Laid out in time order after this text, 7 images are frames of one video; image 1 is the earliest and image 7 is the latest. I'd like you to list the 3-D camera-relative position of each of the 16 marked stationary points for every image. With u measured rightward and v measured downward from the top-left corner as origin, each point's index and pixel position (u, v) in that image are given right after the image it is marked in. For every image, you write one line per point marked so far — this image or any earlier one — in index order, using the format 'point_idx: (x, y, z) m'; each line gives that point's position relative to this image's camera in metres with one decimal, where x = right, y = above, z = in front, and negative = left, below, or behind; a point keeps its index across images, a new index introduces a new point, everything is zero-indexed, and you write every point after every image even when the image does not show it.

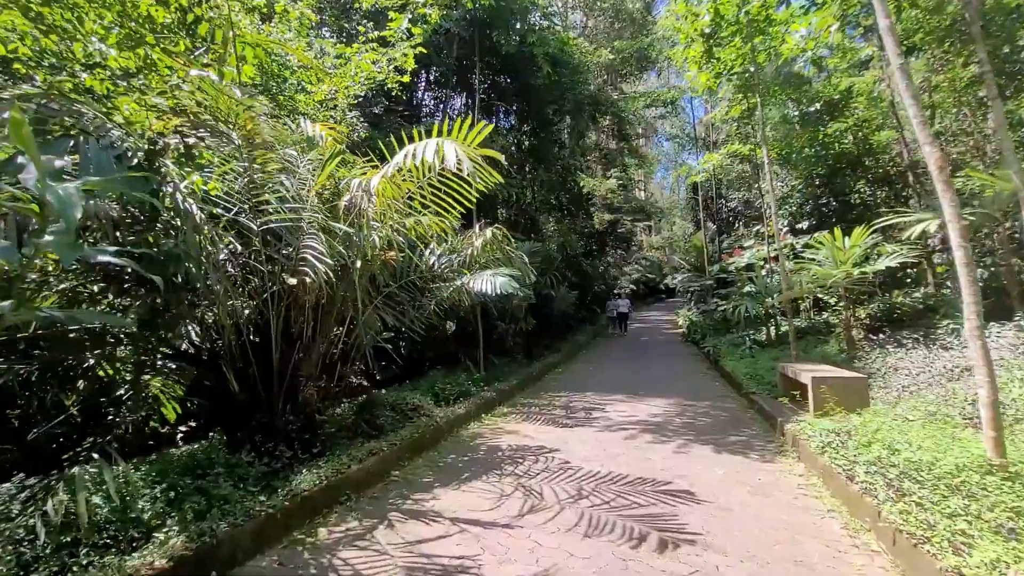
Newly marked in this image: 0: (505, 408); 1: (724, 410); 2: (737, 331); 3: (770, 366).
0: (-0.1, -1.5, +6.0) m
1: (+2.5, -1.4, +5.7) m
2: (+4.5, -0.9, +9.7) m
3: (+3.6, -1.1, +6.9) m
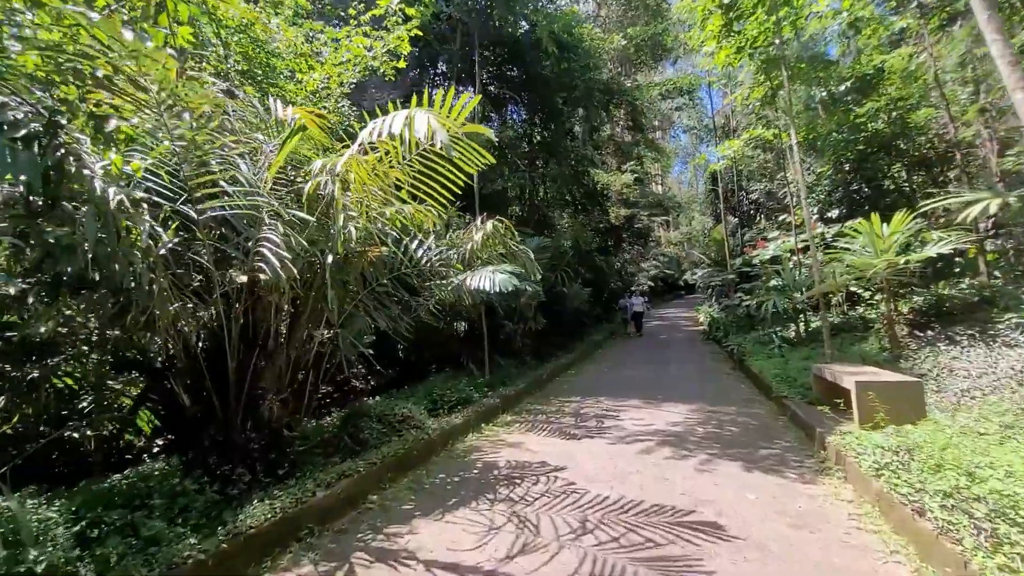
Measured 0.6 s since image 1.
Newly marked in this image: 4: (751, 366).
0: (0.0, -1.4, +5.5) m
1: (+2.5, -1.4, +5.1) m
2: (+4.7, -0.8, +9.1) m
3: (+3.7, -1.0, +6.2) m
4: (+3.5, -1.2, +7.1) m
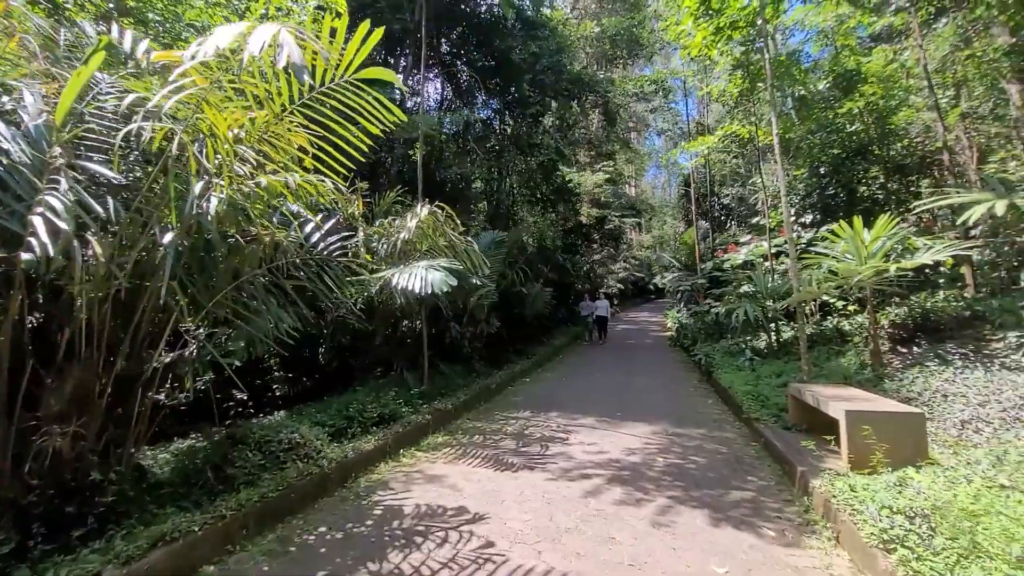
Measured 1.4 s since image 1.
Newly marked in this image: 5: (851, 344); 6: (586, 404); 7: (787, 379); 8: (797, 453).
0: (-0.7, -1.4, +4.7) m
1: (+1.9, -1.4, +4.4) m
2: (+3.8, -0.9, +8.5) m
3: (+3.0, -1.1, +5.6) m
4: (+2.8, -1.2, +6.5) m
5: (+4.3, -0.7, +6.3) m
6: (+0.9, -1.5, +6.3) m
7: (+3.2, -1.1, +5.7) m
8: (+2.1, -1.2, +3.7) m
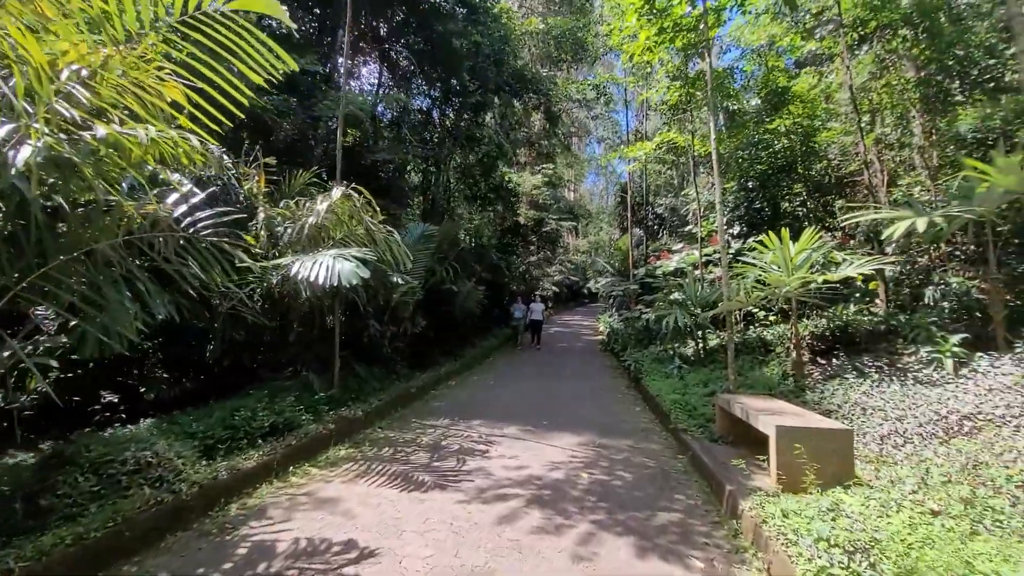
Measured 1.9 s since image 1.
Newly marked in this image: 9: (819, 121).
0: (-1.4, -1.4, +4.2) m
1: (+1.2, -1.5, +4.2) m
2: (+2.6, -1.0, +8.5) m
3: (+2.1, -1.2, +5.5) m
4: (+1.8, -1.3, +6.4) m
5: (+3.4, -0.9, +6.3) m
6: (0.0, -1.5, +5.9) m
7: (+2.3, -1.1, +5.6) m
8: (+1.5, -1.3, +3.5) m
9: (+6.1, +3.3, +9.8) m
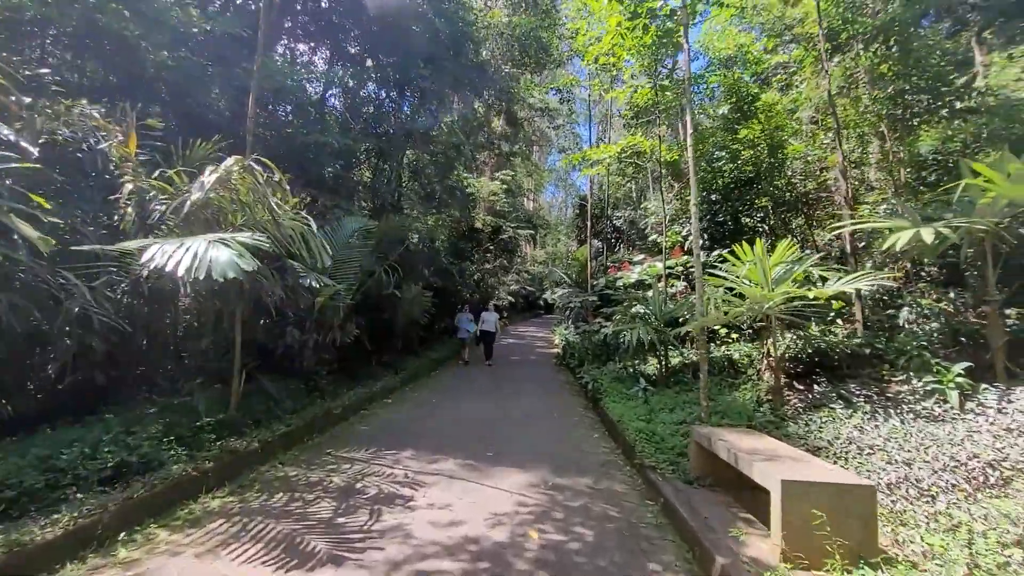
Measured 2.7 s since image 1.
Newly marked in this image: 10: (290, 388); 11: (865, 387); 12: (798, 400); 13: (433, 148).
0: (-1.9, -1.3, +3.2) m
1: (+0.7, -1.5, +3.4) m
2: (+1.8, -1.2, +7.9) m
3: (+1.6, -1.3, +4.8) m
4: (+1.1, -1.4, +5.7) m
5: (+2.7, -1.0, +5.8) m
6: (-0.6, -1.5, +5.0) m
7: (+1.7, -1.3, +4.9) m
8: (+1.1, -1.4, +2.8) m
9: (+5.3, +3.0, +9.6) m
10: (-2.4, -1.1, +5.3) m
11: (+3.2, -0.9, +4.4) m
12: (+2.7, -1.1, +4.6) m
13: (-1.8, +3.1, +10.8) m
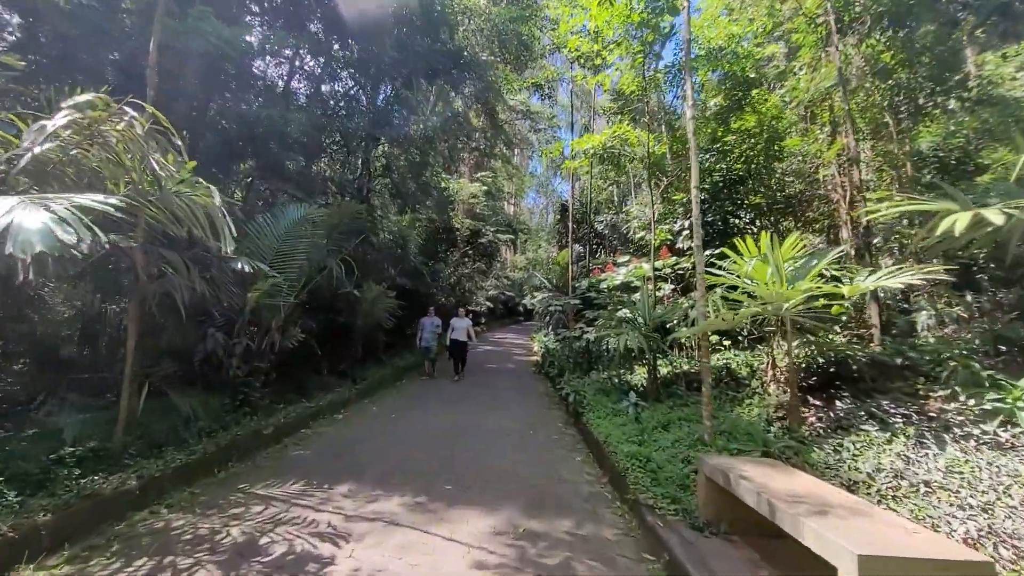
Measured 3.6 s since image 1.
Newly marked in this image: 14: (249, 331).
0: (-2.1, -1.3, +2.3) m
1: (+0.5, -1.5, +2.6) m
2: (+1.4, -1.2, +7.1) m
3: (+1.3, -1.3, +4.1) m
4: (+0.8, -1.4, +4.9) m
5: (+2.4, -1.0, +5.0) m
6: (-0.9, -1.5, +4.2) m
7: (+1.4, -1.3, +4.2) m
8: (+0.9, -1.3, +2.0) m
9: (+4.8, +2.9, +9.0) m
10: (-2.7, -1.0, +4.4) m
11: (+2.9, -0.9, +3.7) m
12: (+2.4, -1.0, +3.9) m
13: (-2.2, +3.1, +9.9) m
14: (-2.7, -0.4, +5.0) m
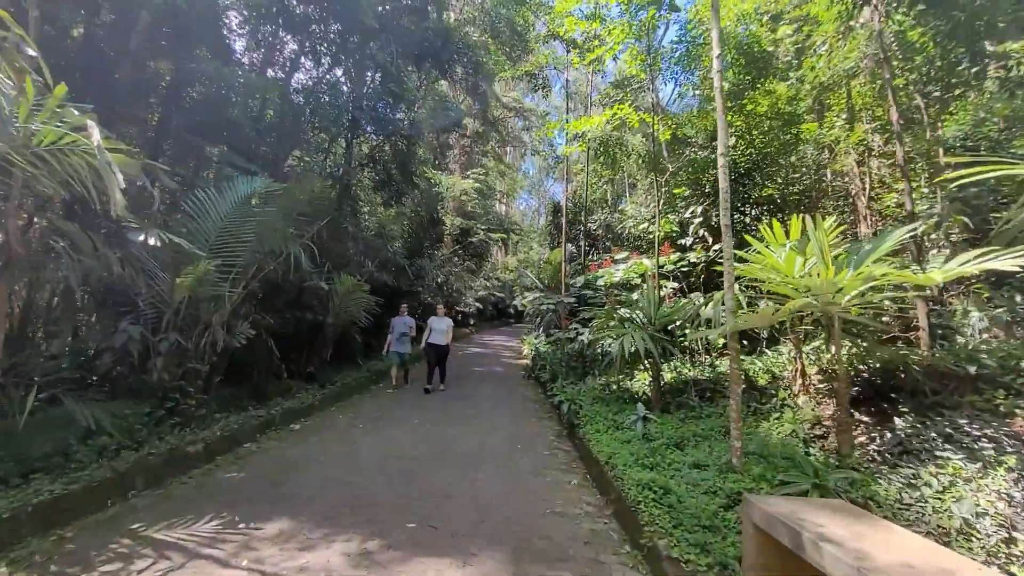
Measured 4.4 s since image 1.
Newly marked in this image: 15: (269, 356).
0: (-2.2, -1.1, +1.5) m
1: (+0.4, -1.4, +1.9) m
2: (+1.2, -1.2, +6.3) m
3: (+1.2, -1.2, +3.3) m
4: (+0.7, -1.3, +4.1) m
5: (+2.3, -1.0, +4.3) m
6: (-1.0, -1.4, +3.4) m
7: (+1.3, -1.2, +3.4) m
8: (+0.8, -1.2, +1.2) m
9: (+4.7, +2.9, +8.3) m
10: (-2.8, -0.9, +3.5) m
11: (+2.8, -0.8, +2.9) m
12: (+2.3, -1.0, +3.1) m
13: (-2.4, +3.2, +9.1) m
14: (-2.8, -0.3, +4.2) m
15: (-2.8, -0.8, +5.6) m
